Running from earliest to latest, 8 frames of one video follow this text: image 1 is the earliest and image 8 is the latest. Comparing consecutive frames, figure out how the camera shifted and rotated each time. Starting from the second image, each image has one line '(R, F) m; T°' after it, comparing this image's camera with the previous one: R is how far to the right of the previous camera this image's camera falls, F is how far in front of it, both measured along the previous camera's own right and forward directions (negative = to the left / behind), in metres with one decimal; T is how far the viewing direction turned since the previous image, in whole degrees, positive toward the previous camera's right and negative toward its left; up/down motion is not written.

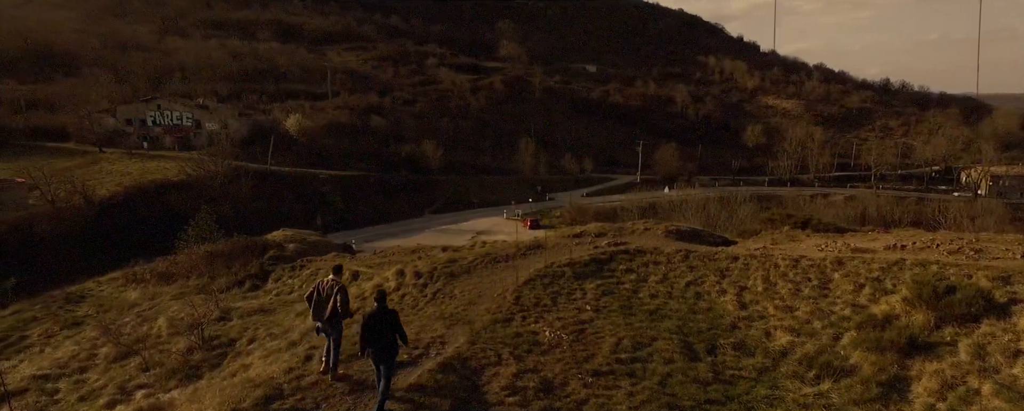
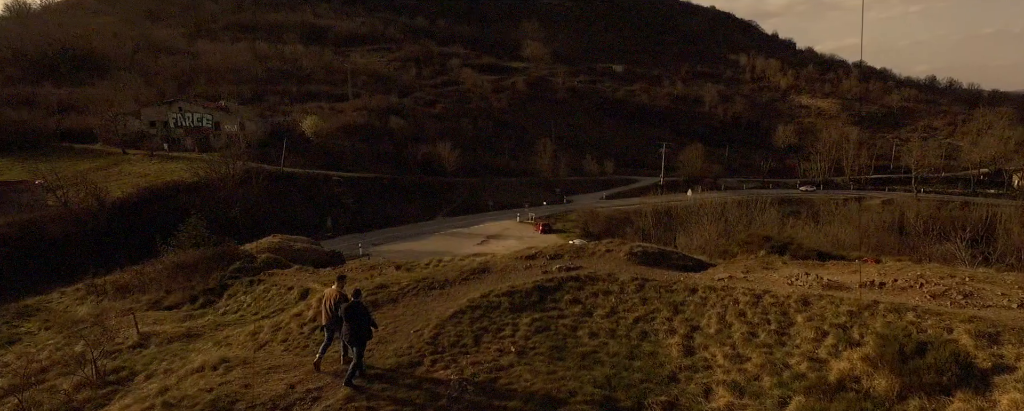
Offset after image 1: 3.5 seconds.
(+1.5, +1.2) m; -3°
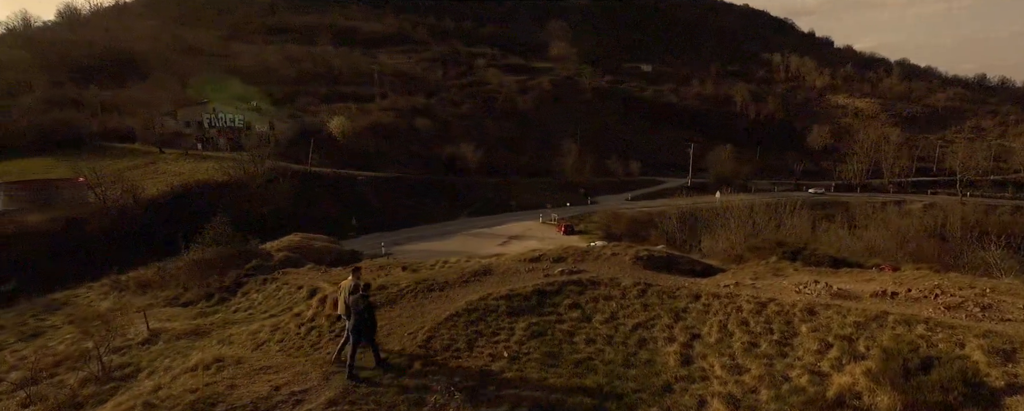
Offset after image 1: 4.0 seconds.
(+0.5, +0.2) m; -3°
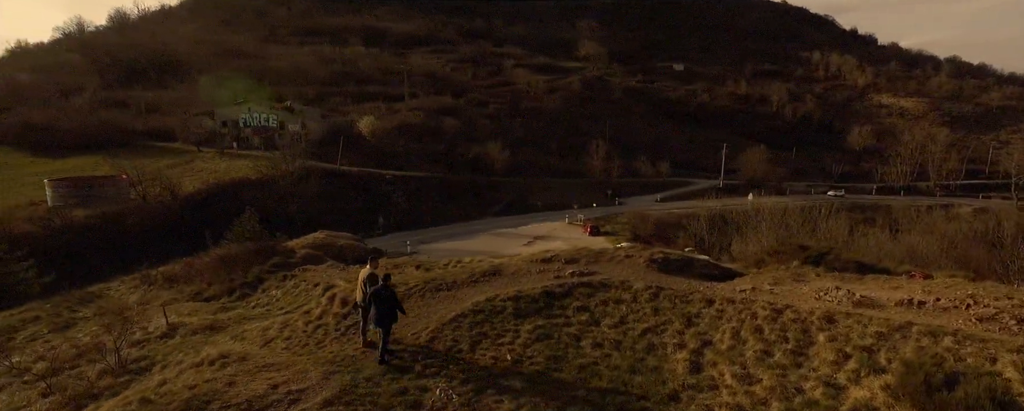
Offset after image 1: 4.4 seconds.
(+0.3, +0.2) m; -3°
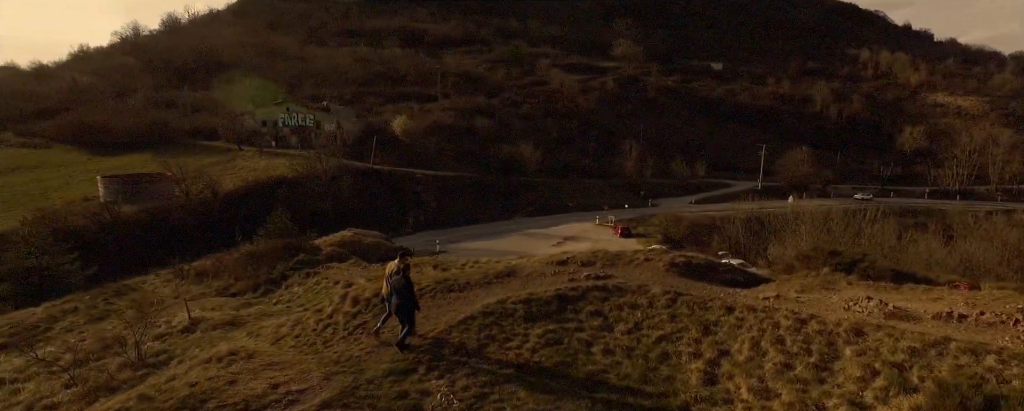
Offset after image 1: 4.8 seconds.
(+0.3, +0.3) m; -3°
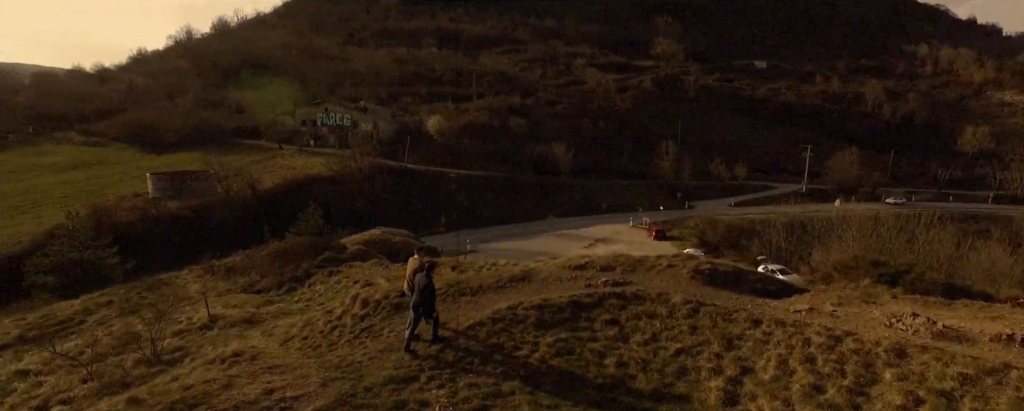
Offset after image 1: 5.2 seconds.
(+0.3, +0.4) m; -3°
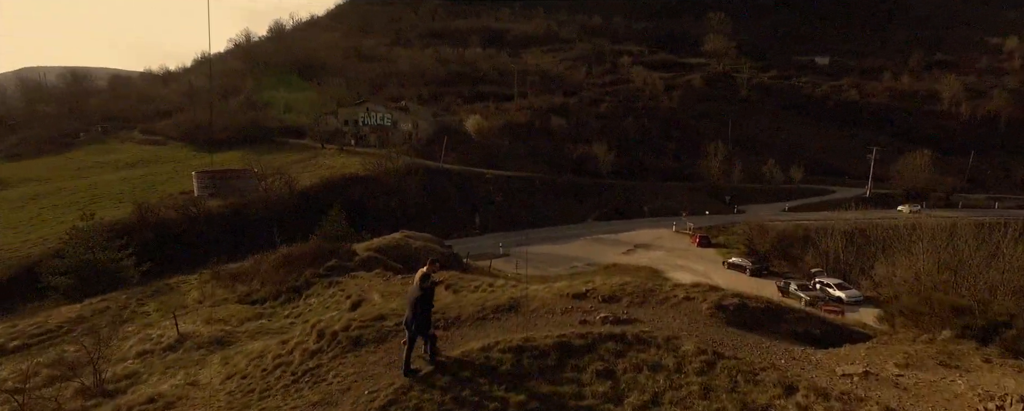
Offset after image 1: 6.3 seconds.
(+0.8, +1.6) m; -5°
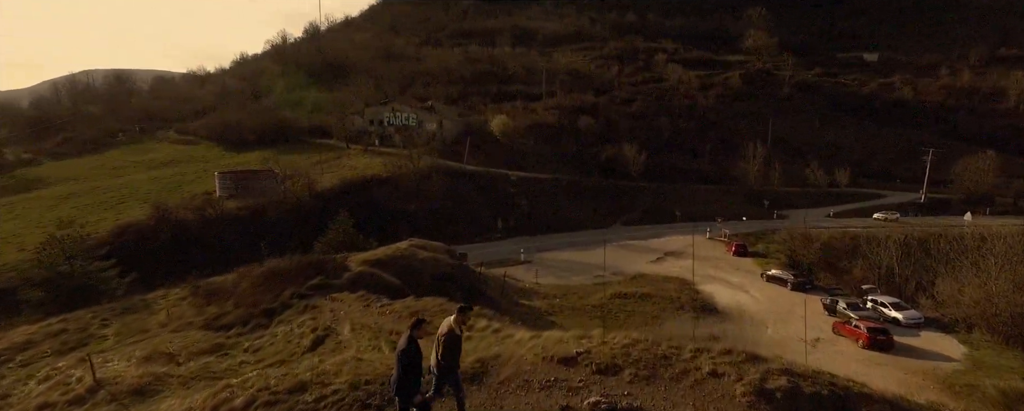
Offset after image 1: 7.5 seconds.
(+0.7, +2.1) m; -3°
